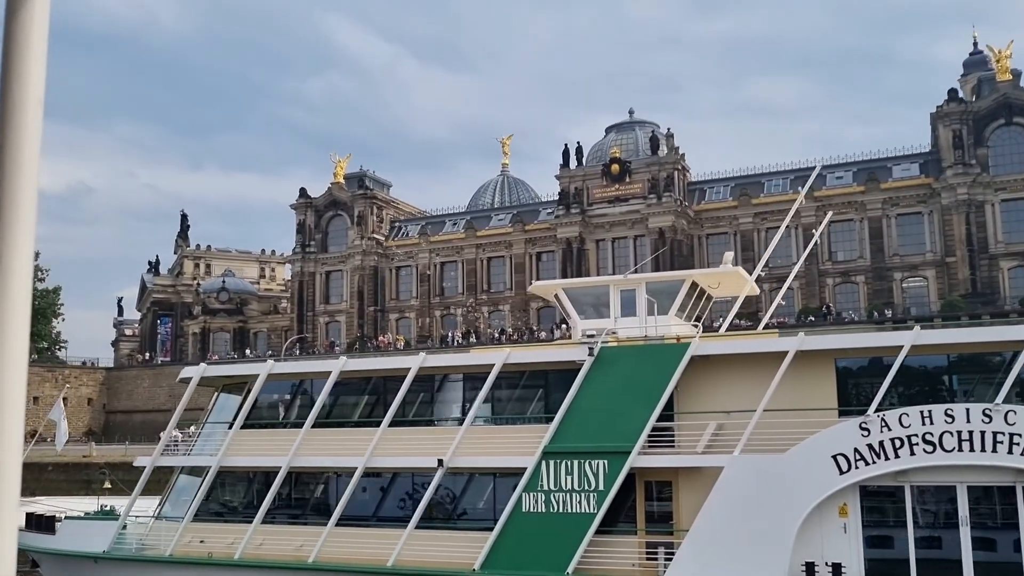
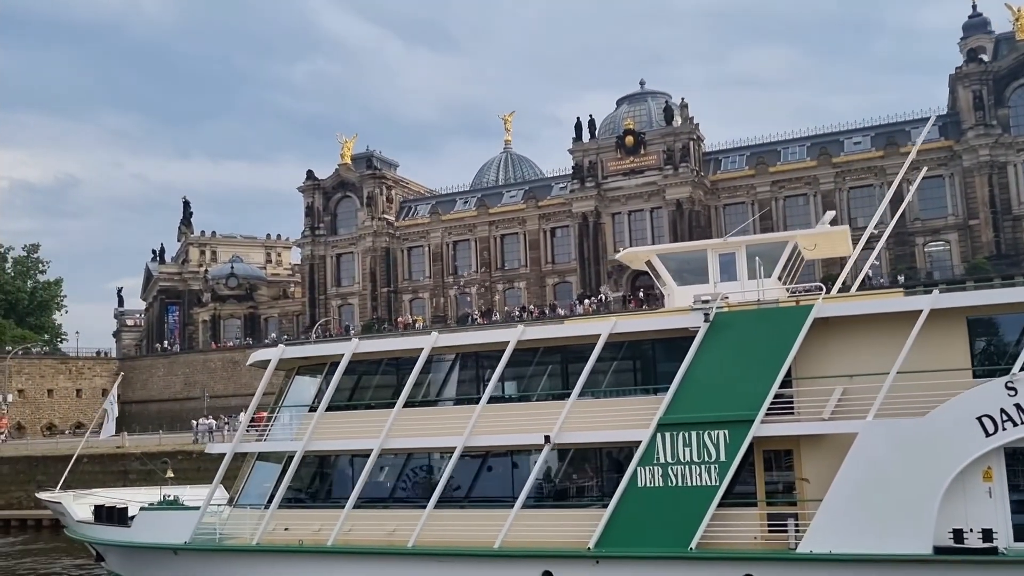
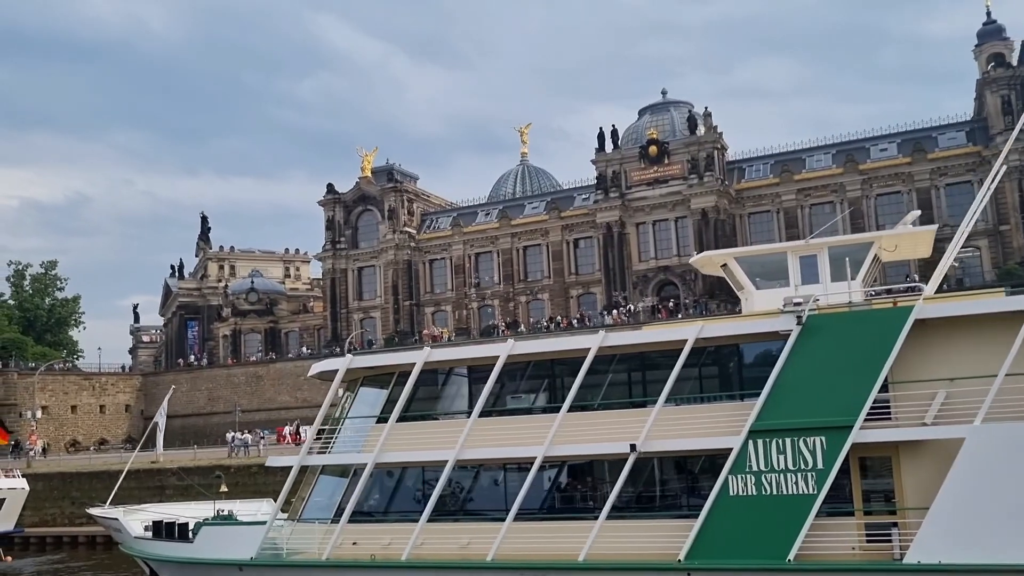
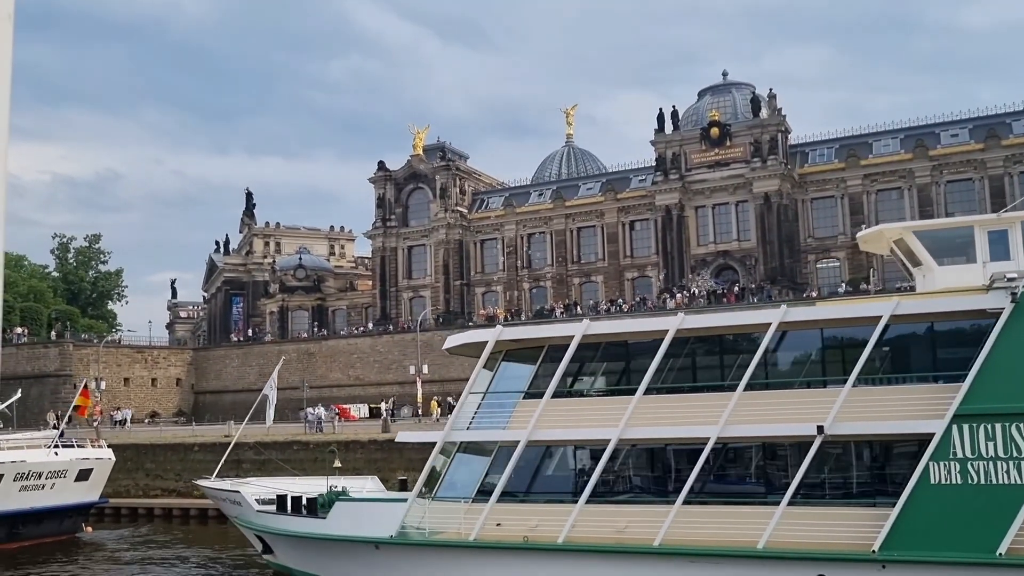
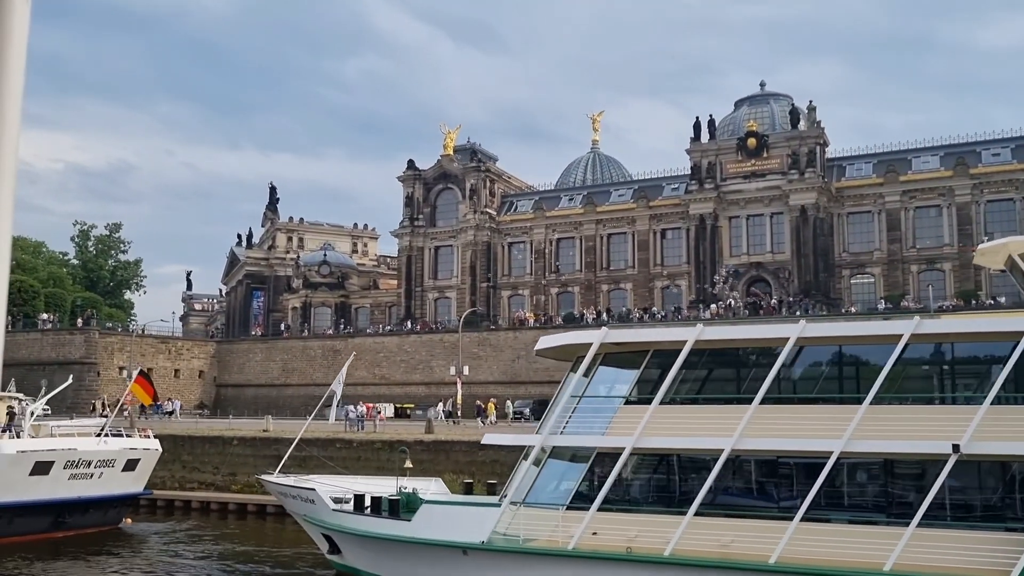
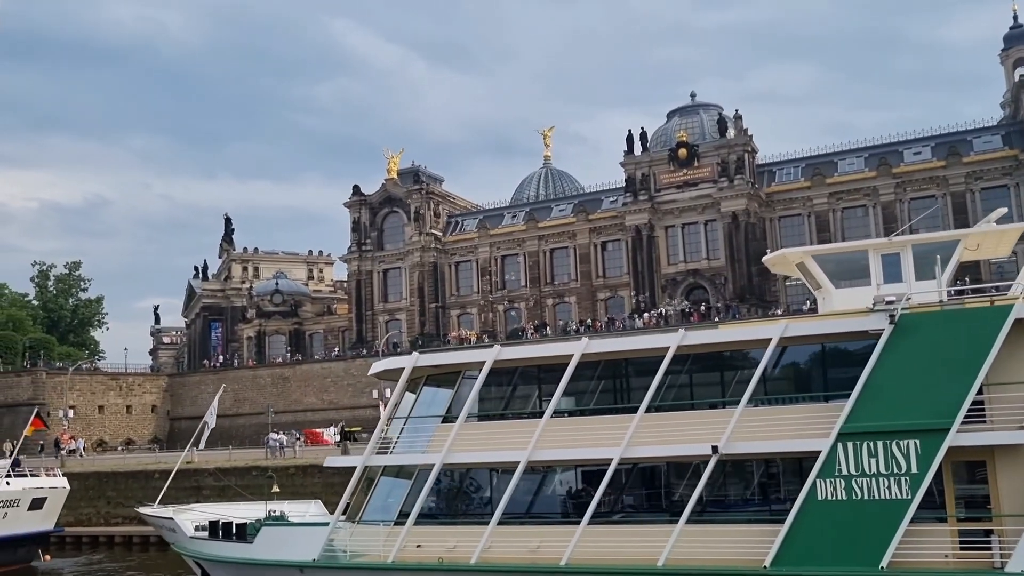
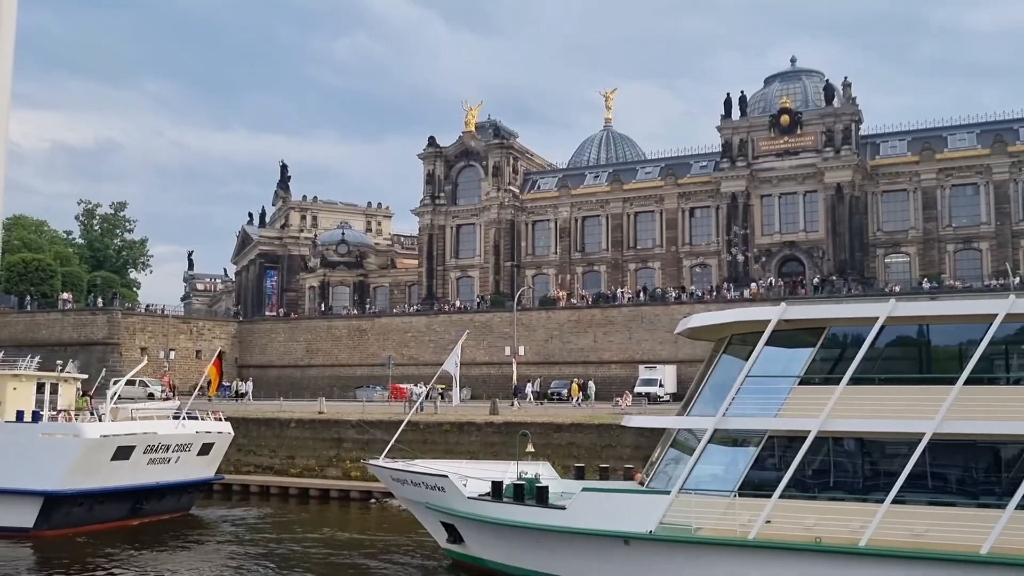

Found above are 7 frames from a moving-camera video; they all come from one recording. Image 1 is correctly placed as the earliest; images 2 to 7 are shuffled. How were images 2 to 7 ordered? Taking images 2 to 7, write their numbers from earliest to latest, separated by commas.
2, 3, 6, 4, 5, 7
